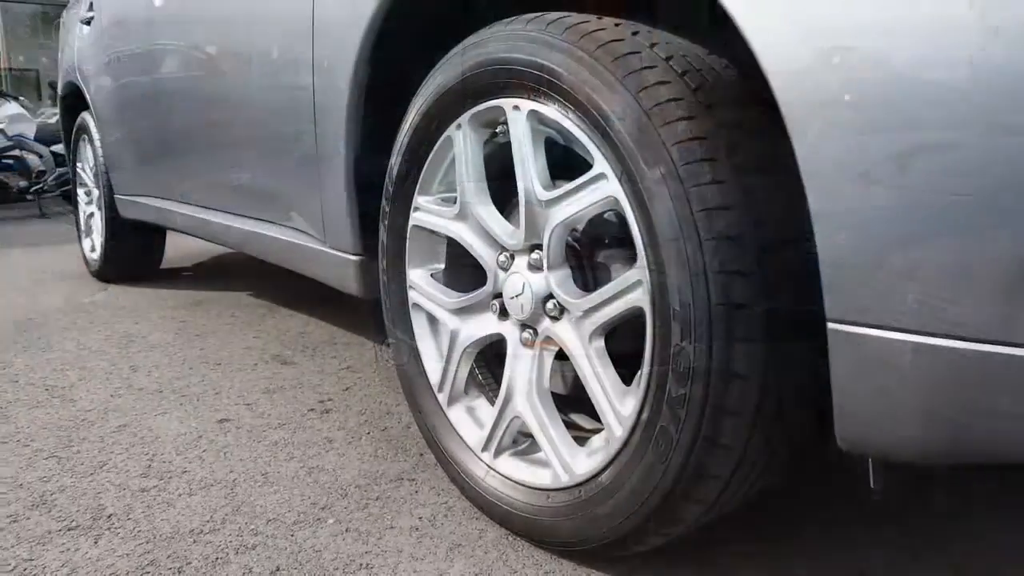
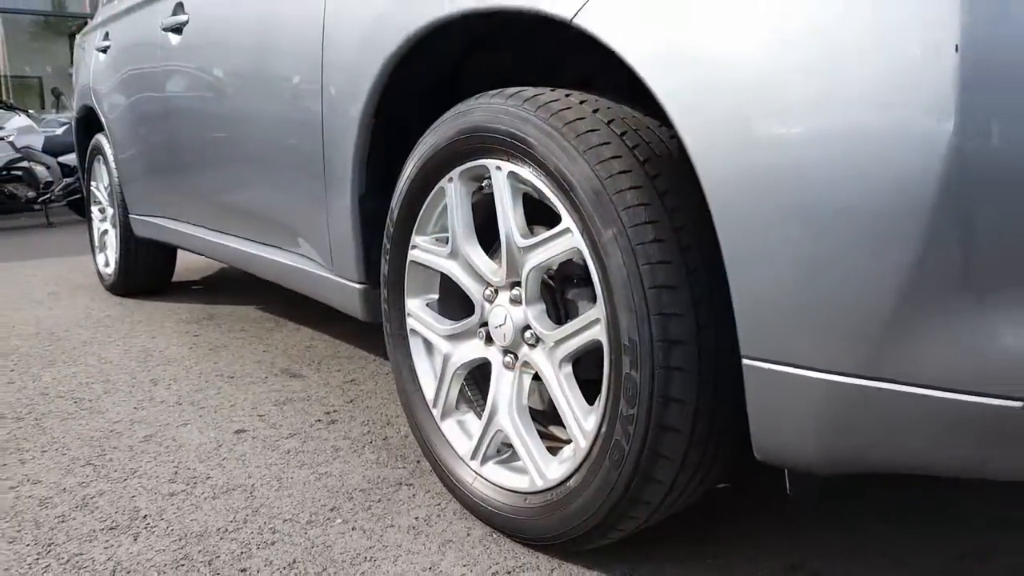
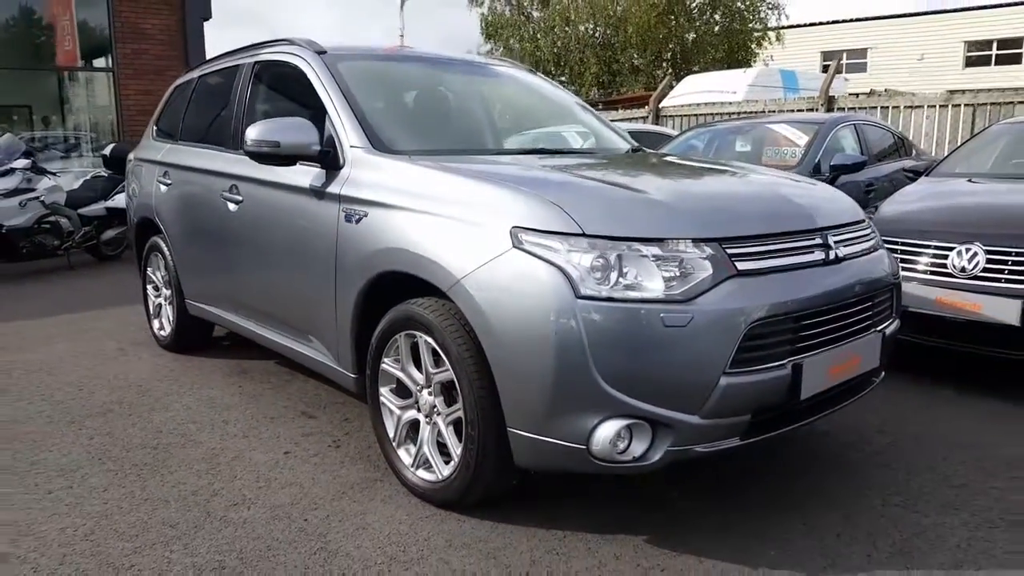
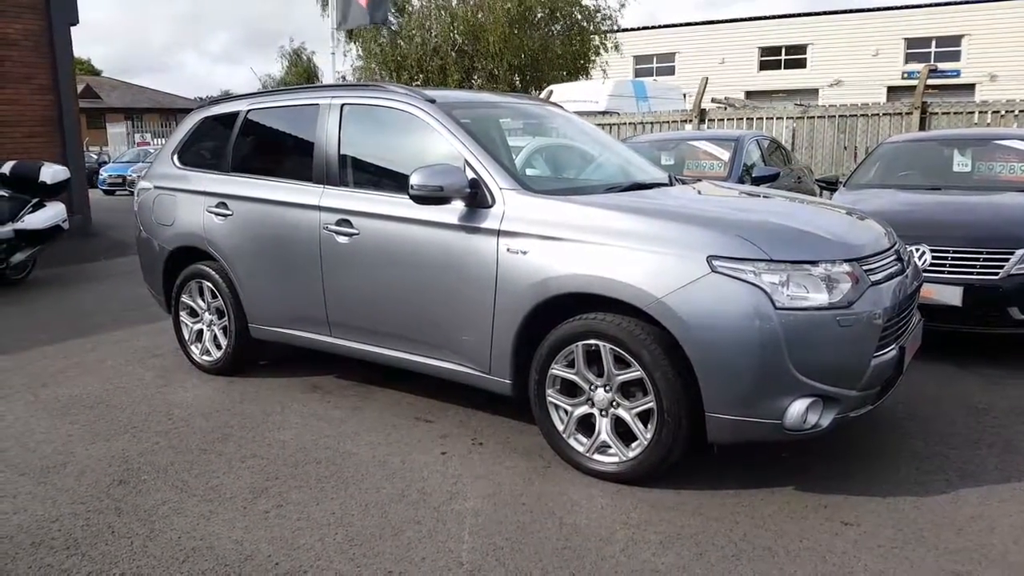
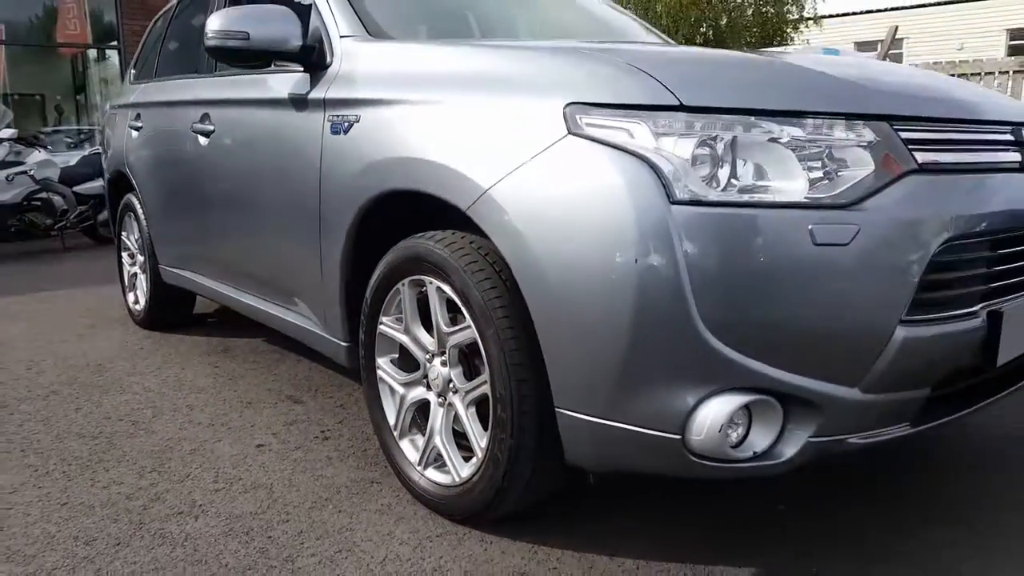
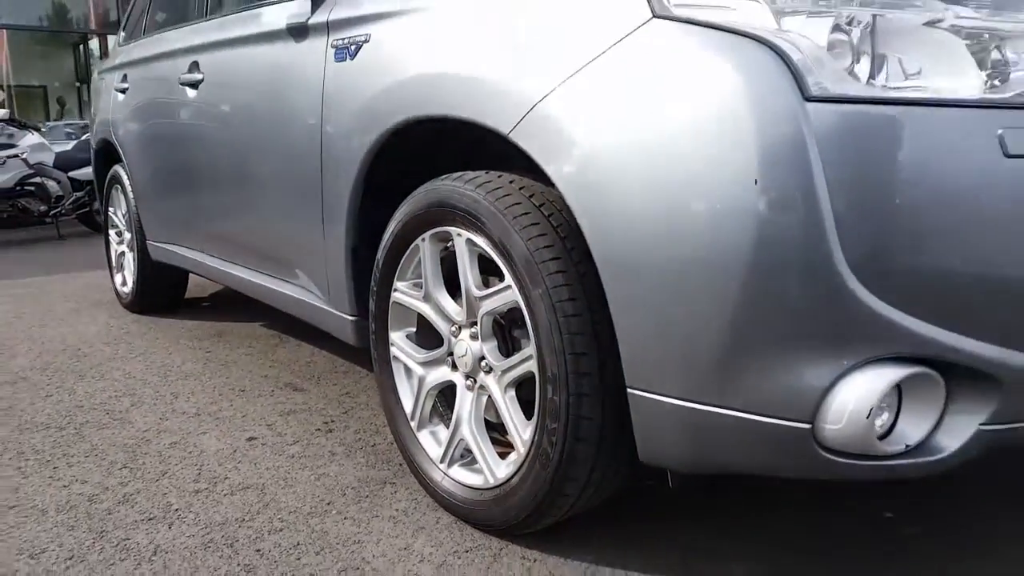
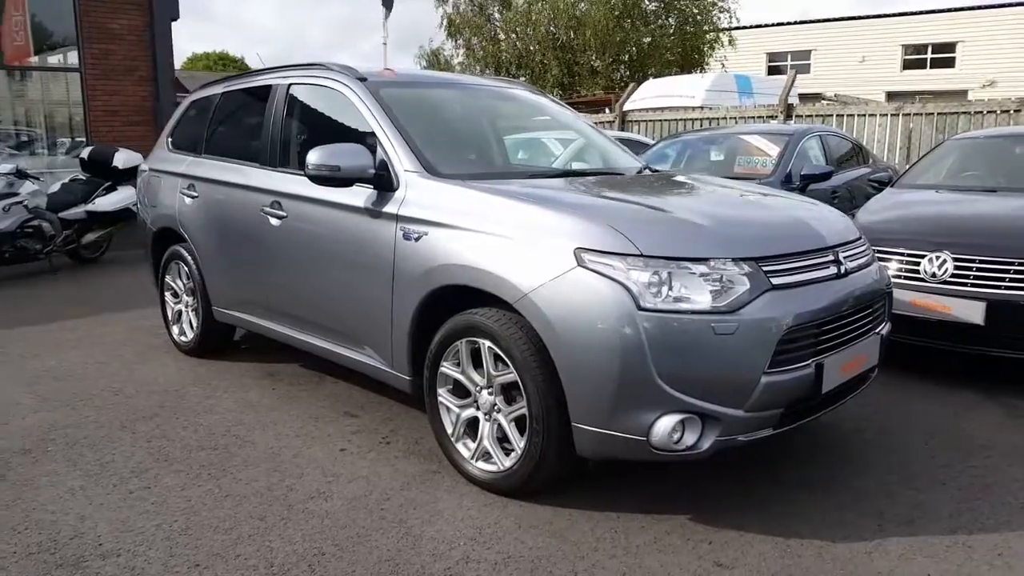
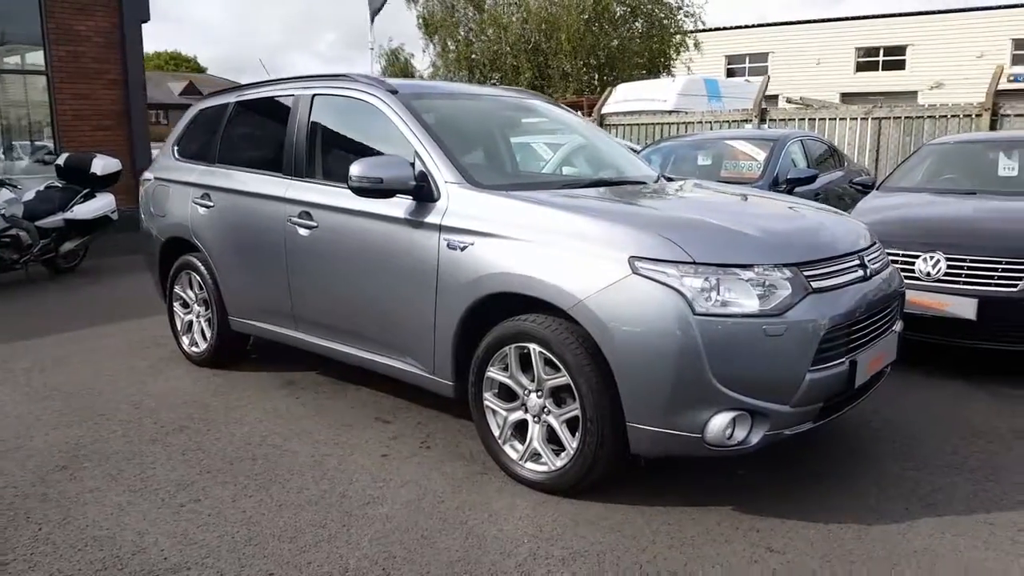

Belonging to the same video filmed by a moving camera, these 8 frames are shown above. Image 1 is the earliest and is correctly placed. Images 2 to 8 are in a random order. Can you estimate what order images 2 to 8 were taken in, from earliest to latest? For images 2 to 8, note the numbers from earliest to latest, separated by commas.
2, 6, 5, 3, 7, 8, 4
